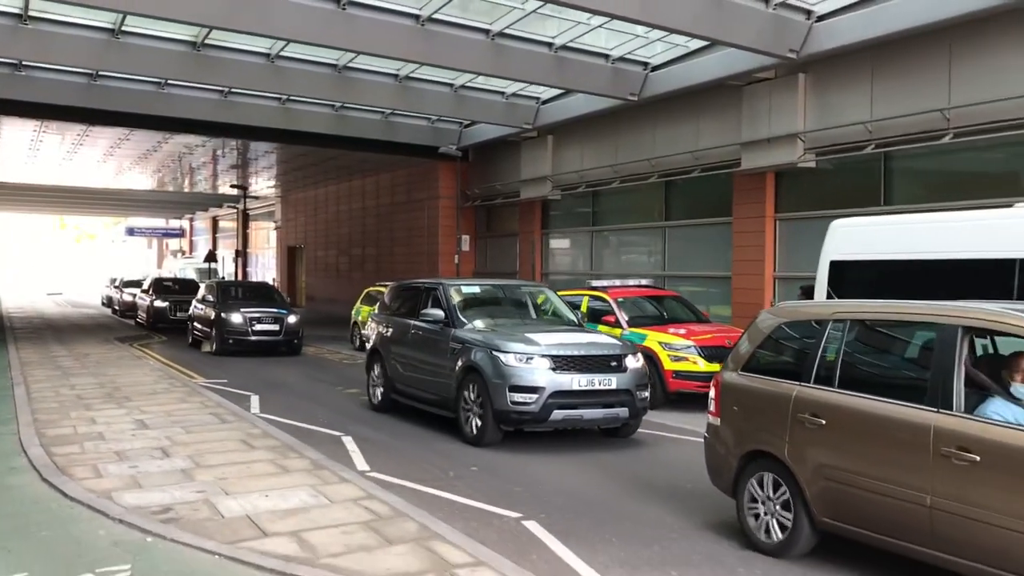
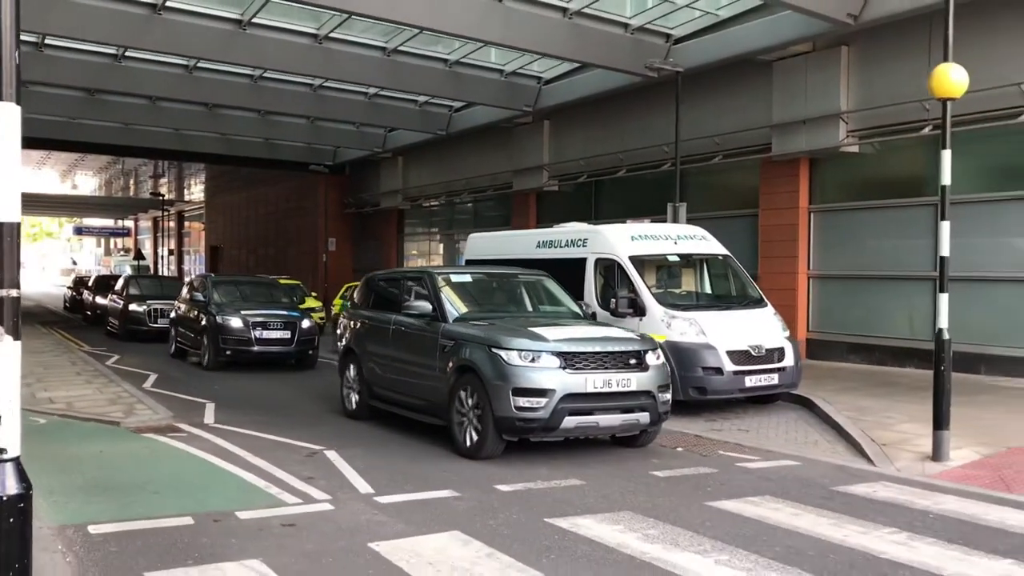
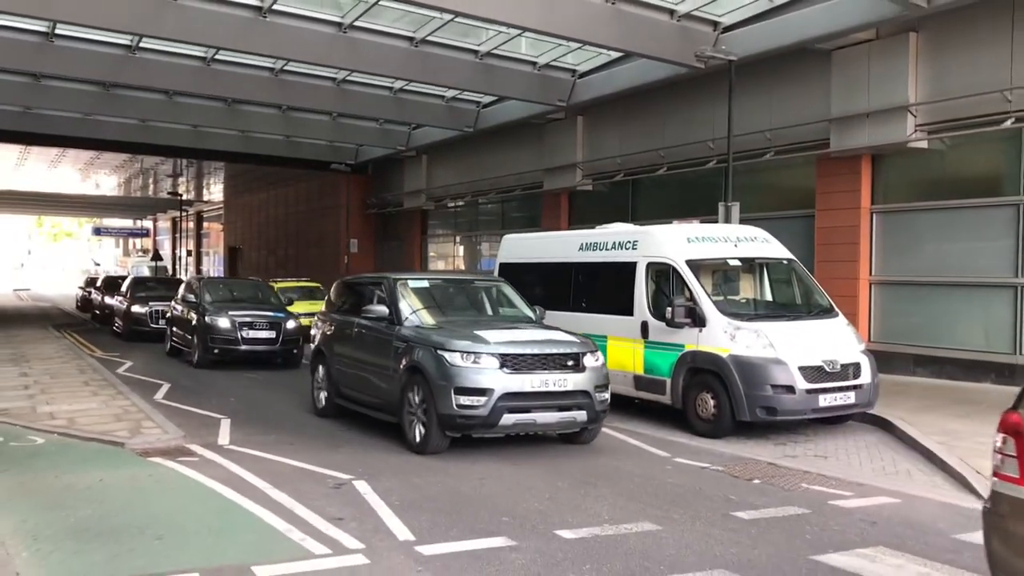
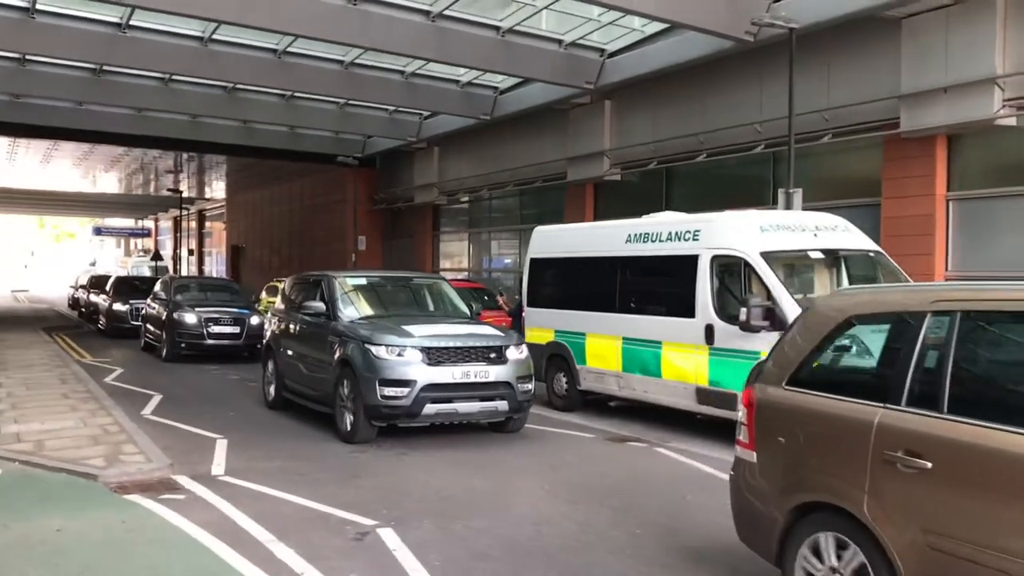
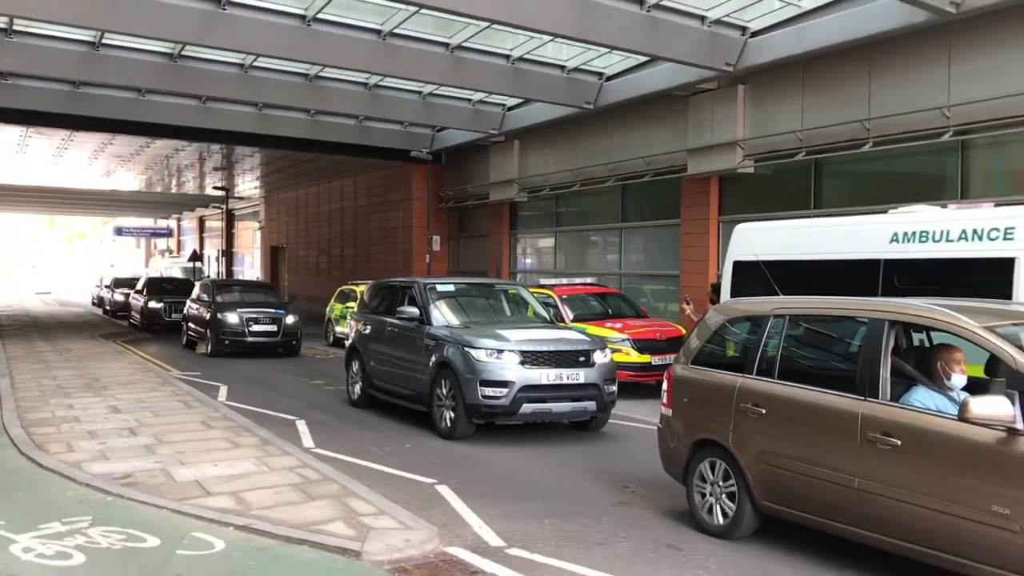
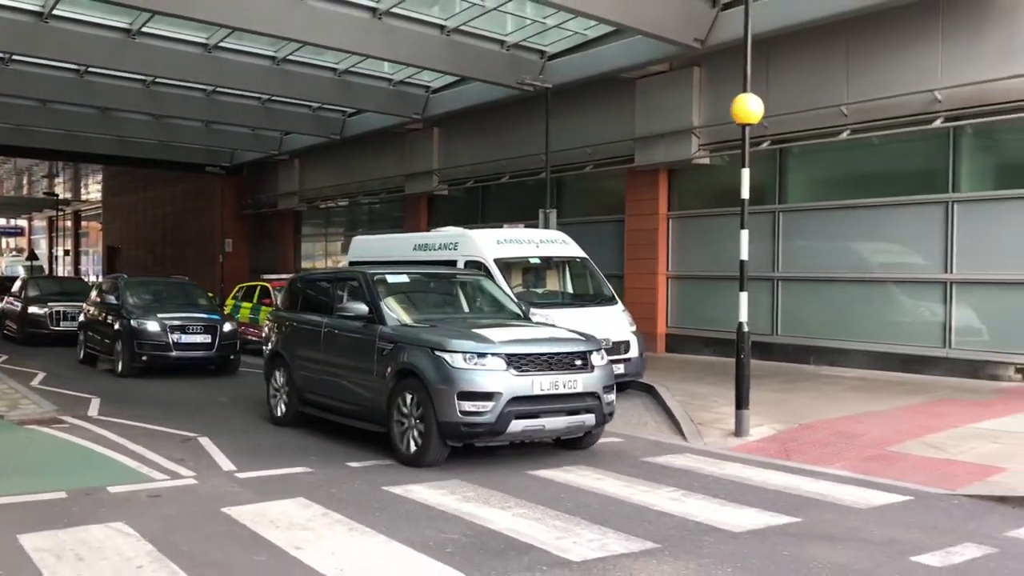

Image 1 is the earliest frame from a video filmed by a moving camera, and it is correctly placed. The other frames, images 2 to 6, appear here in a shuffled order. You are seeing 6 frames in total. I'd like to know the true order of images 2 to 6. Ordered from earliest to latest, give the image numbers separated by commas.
5, 4, 3, 2, 6
